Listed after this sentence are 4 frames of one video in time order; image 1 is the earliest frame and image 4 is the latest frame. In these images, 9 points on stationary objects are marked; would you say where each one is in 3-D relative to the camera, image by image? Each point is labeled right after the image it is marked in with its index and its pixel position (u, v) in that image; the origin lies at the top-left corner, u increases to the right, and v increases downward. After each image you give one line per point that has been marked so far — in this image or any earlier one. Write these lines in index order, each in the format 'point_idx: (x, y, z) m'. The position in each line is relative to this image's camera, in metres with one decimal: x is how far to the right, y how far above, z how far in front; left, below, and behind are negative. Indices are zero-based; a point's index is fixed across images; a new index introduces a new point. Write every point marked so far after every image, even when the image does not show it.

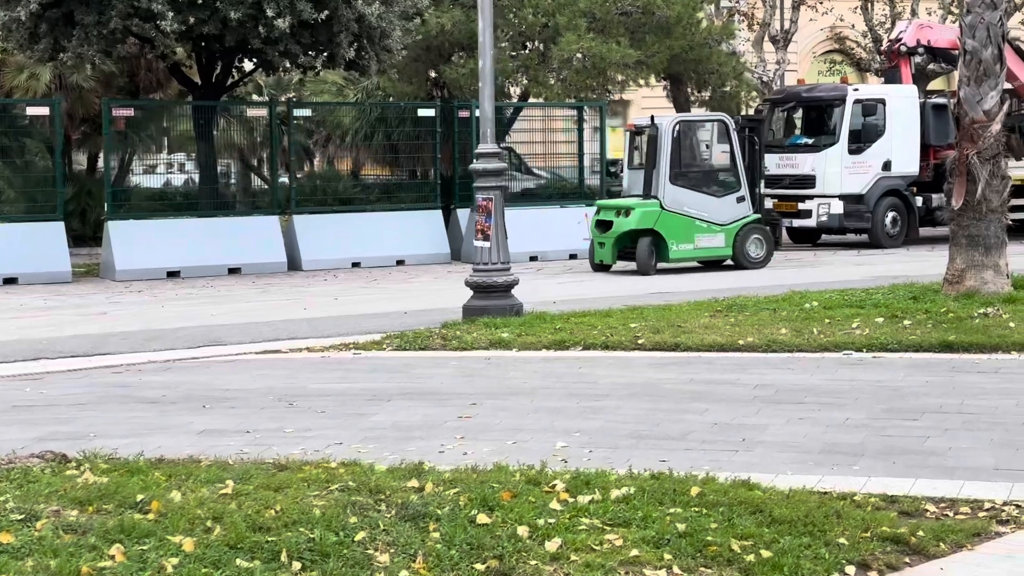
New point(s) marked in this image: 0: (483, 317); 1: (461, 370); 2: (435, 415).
0: (-0.2, -0.3, +12.5) m
1: (-0.4, -0.6, +10.3) m
2: (-0.4, -0.7, +8.3) m
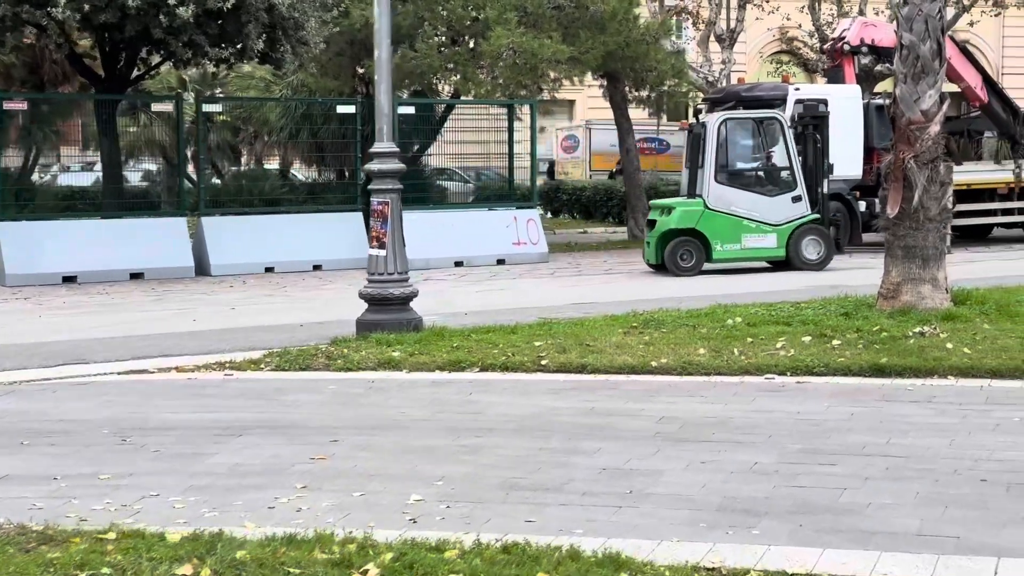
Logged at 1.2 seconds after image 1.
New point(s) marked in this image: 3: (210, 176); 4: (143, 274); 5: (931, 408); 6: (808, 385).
0: (-1.1, -0.4, +11.4) m
1: (-1.1, -0.7, +9.2) m
2: (-1.1, -0.8, +7.1) m
3: (-4.0, +1.5, +19.8) m
4: (-4.8, +0.2, +18.9) m
5: (+2.4, -0.7, +8.3) m
6: (+1.9, -0.6, +9.3) m
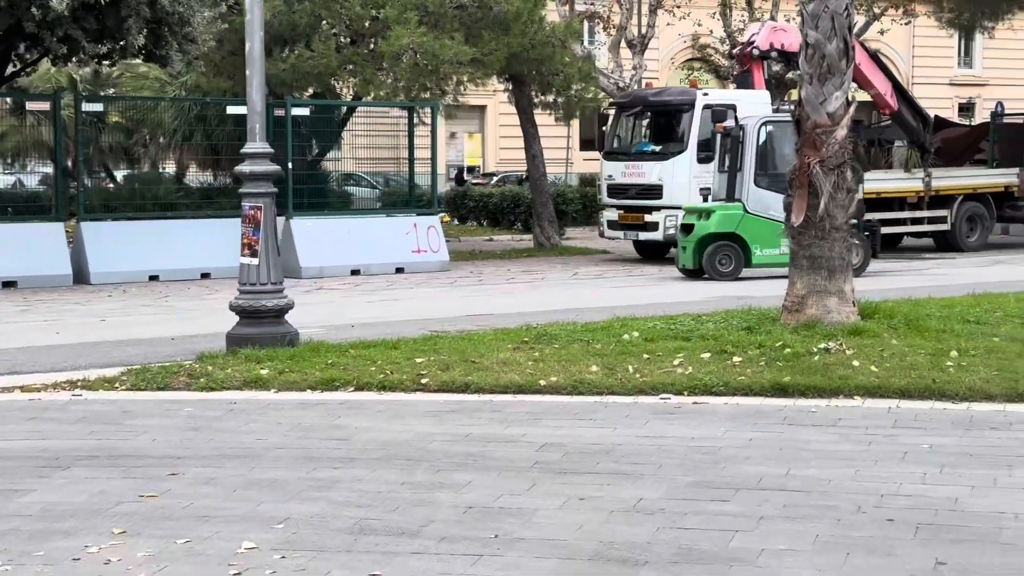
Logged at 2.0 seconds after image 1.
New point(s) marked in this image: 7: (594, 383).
0: (-1.9, -0.4, +10.6) m
1: (-1.9, -0.8, +8.4) m
2: (-1.7, -0.9, +6.3) m
3: (-5.4, +1.4, +18.7) m
4: (-6.1, +0.1, +17.8) m
5: (+1.7, -0.8, +7.7) m
6: (+1.1, -0.7, +8.6) m
7: (+0.5, -0.6, +9.2) m
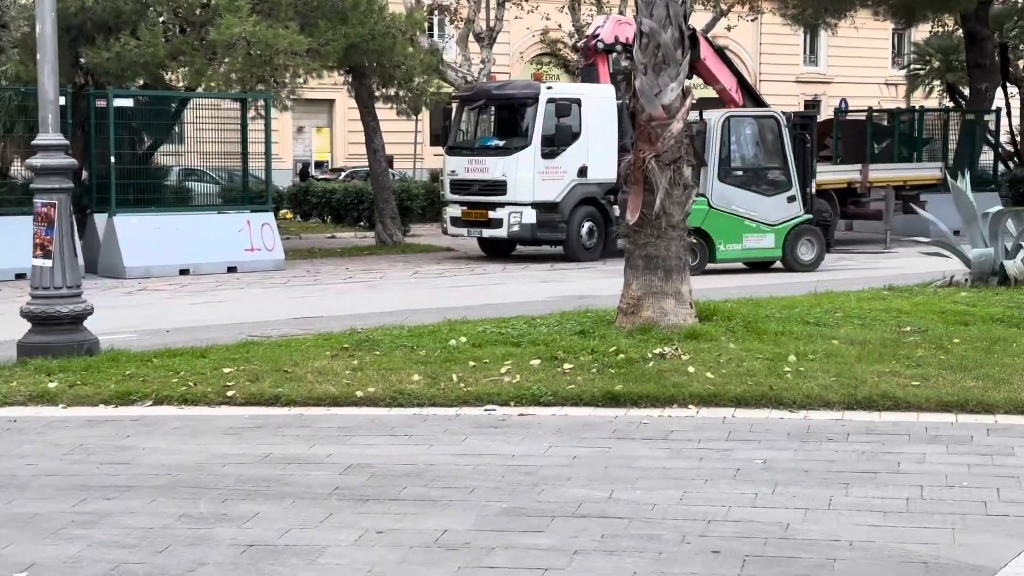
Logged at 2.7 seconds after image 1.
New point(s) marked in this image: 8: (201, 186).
0: (-3.2, -0.5, +9.7) m
1: (-2.9, -0.8, +7.5) m
2: (-2.6, -0.9, +5.4) m
3: (-7.4, +1.4, +17.5) m
4: (-8.0, 0.0, +16.5) m
5: (+0.8, -0.8, +7.1) m
6: (+0.1, -0.7, +8.0) m
7: (-0.6, -0.6, +8.6) m
8: (-4.3, +1.4, +19.4) m
